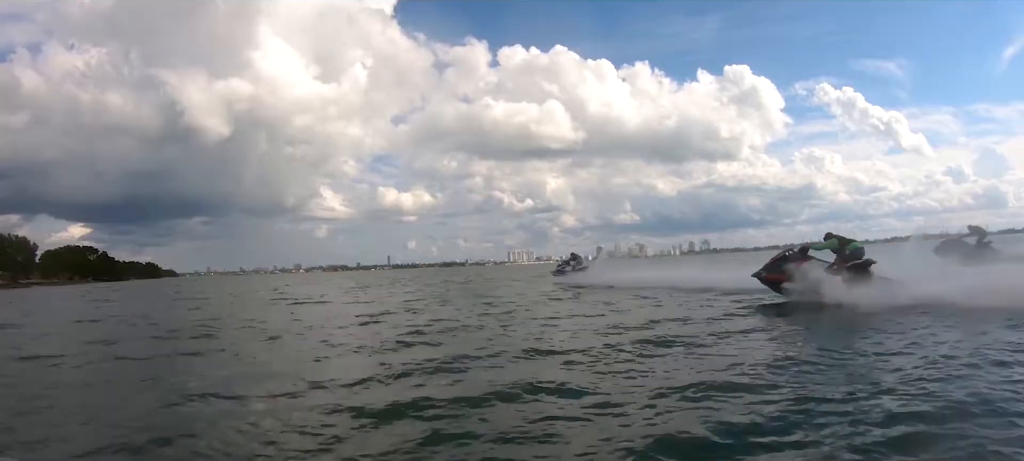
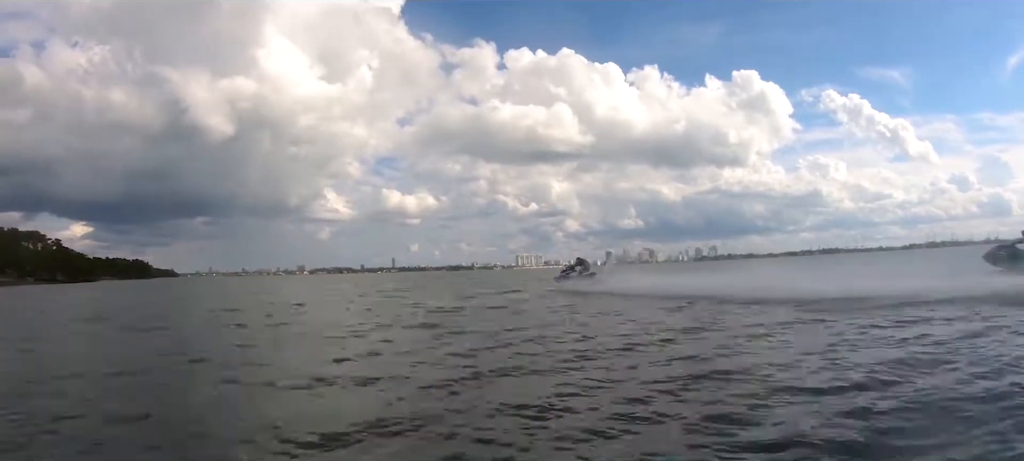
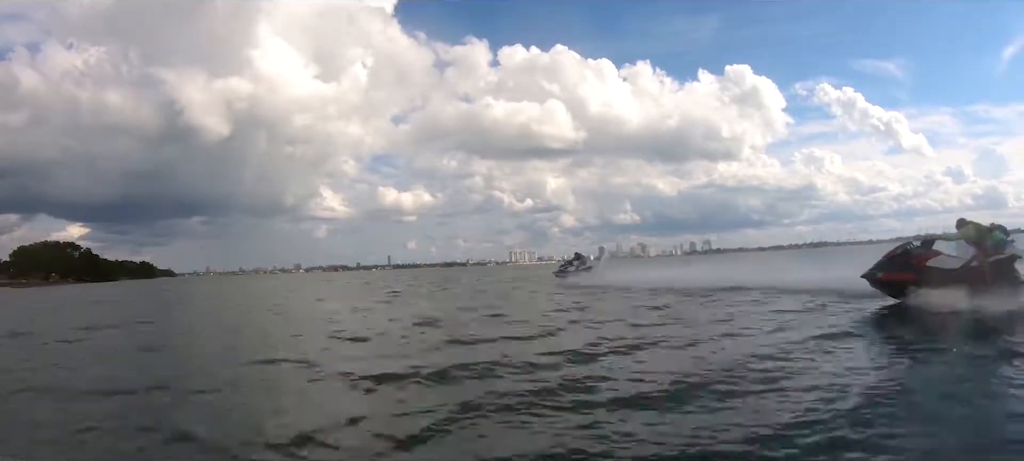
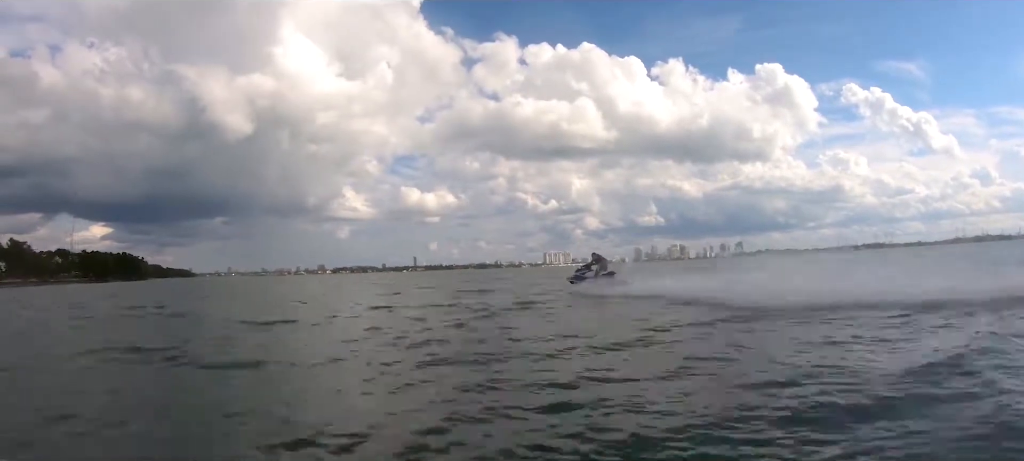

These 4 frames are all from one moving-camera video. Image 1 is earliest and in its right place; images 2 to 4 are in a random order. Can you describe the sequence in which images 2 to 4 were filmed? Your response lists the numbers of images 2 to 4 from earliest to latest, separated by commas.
3, 2, 4
